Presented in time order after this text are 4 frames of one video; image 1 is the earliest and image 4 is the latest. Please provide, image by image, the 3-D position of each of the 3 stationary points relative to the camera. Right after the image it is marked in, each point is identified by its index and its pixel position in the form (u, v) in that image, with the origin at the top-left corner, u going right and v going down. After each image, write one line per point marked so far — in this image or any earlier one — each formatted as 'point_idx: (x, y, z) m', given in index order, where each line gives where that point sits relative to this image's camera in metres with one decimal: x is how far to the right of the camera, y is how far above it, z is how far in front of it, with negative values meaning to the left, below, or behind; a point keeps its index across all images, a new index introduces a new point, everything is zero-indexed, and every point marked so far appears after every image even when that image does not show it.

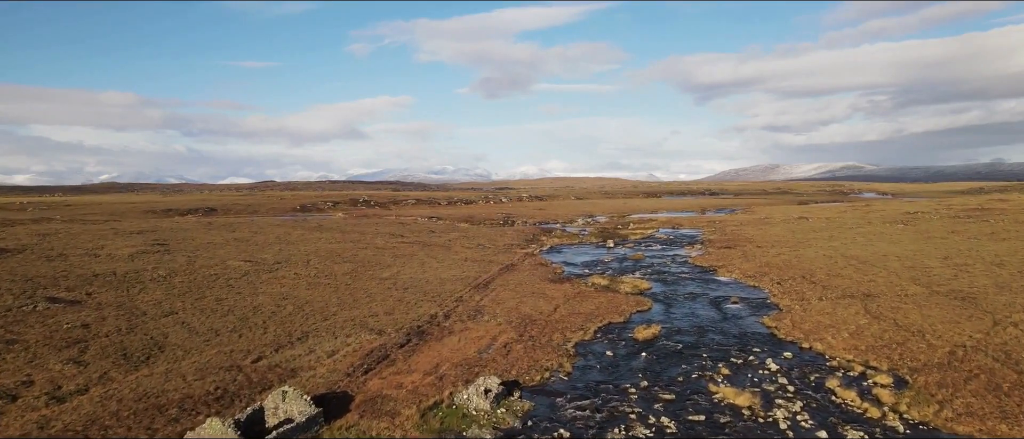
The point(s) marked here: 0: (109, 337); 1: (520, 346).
0: (-13.0, -3.8, +17.8) m
1: (+0.3, -4.1, +17.6) m
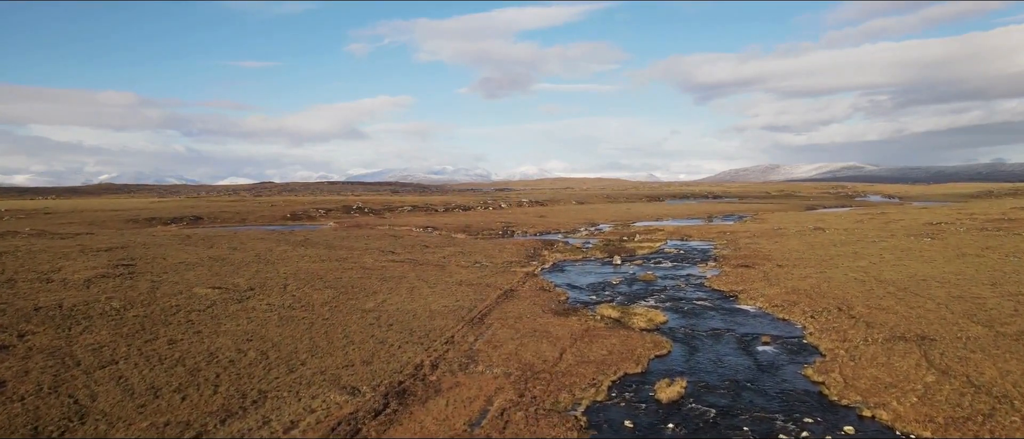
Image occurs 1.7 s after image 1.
0: (-13.1, -4.9, +14.8) m
1: (+0.2, -5.1, +14.6) m
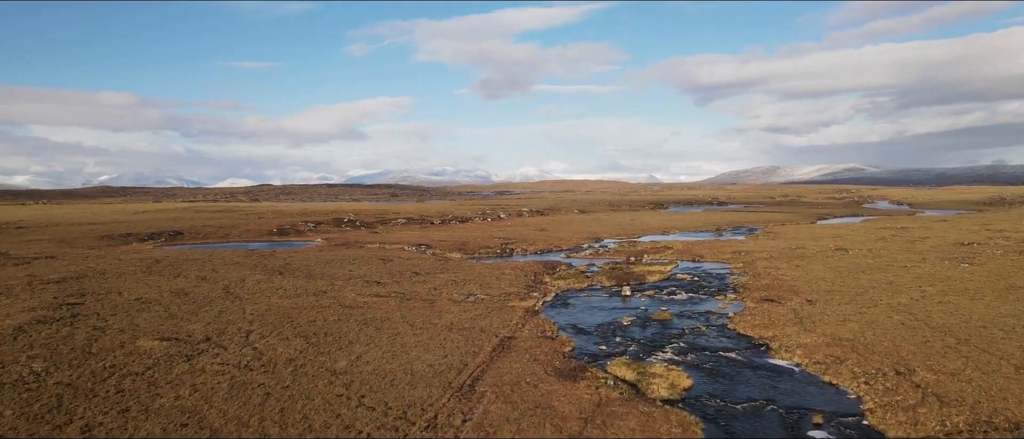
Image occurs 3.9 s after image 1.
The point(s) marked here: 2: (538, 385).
0: (-13.2, -6.5, +11.0) m
1: (+0.1, -6.8, +10.9) m
2: (+0.9, -5.9, +19.6) m
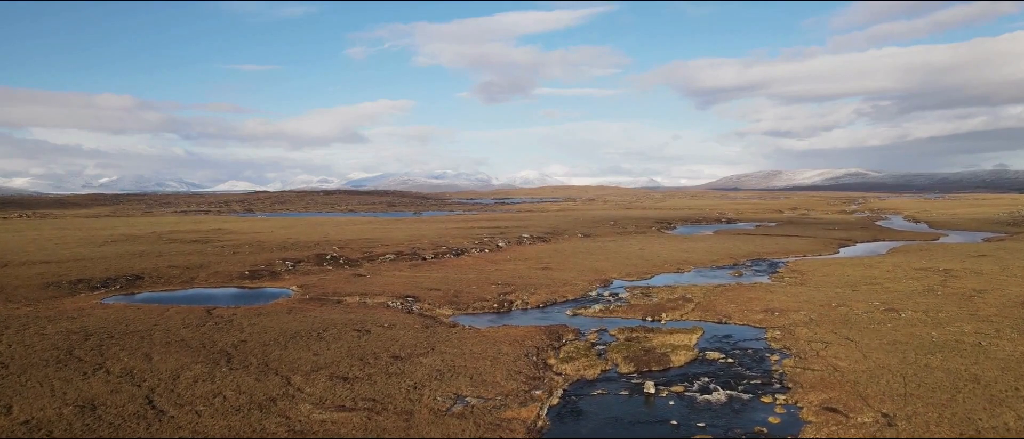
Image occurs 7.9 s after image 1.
0: (-13.3, -10.6, +4.4) m
1: (0.0, -10.9, +4.2) m
2: (+0.8, -10.0, +13.0) m
